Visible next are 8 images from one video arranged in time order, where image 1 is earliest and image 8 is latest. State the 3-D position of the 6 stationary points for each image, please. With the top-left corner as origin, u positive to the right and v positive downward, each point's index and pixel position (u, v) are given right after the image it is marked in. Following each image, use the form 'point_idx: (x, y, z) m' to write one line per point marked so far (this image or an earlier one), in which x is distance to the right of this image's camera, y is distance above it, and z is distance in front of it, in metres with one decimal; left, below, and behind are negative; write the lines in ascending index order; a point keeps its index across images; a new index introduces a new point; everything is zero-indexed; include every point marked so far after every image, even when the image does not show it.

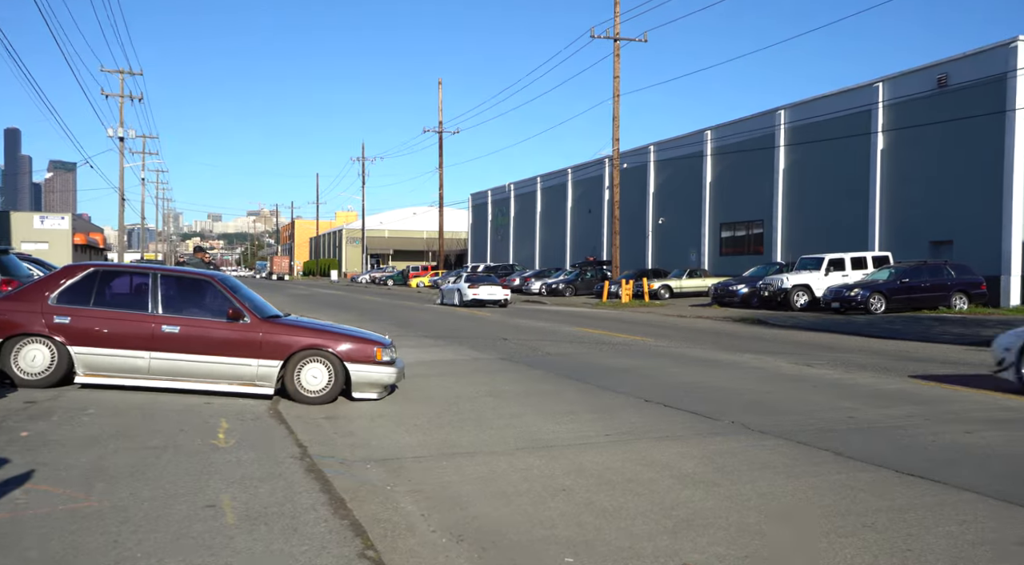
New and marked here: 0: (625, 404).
0: (+1.3, -1.4, +9.6) m
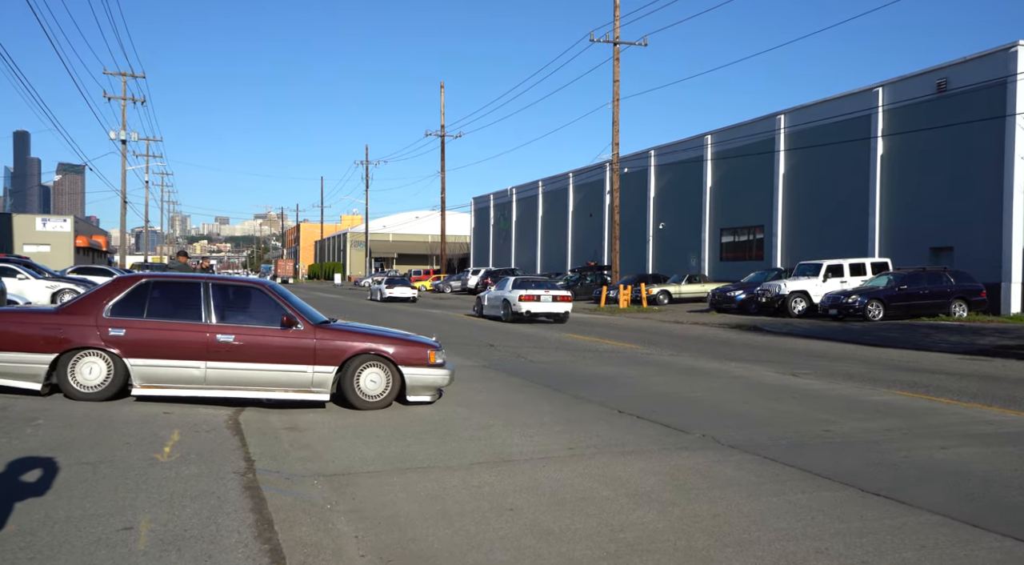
0: (+1.0, -1.5, +9.4) m
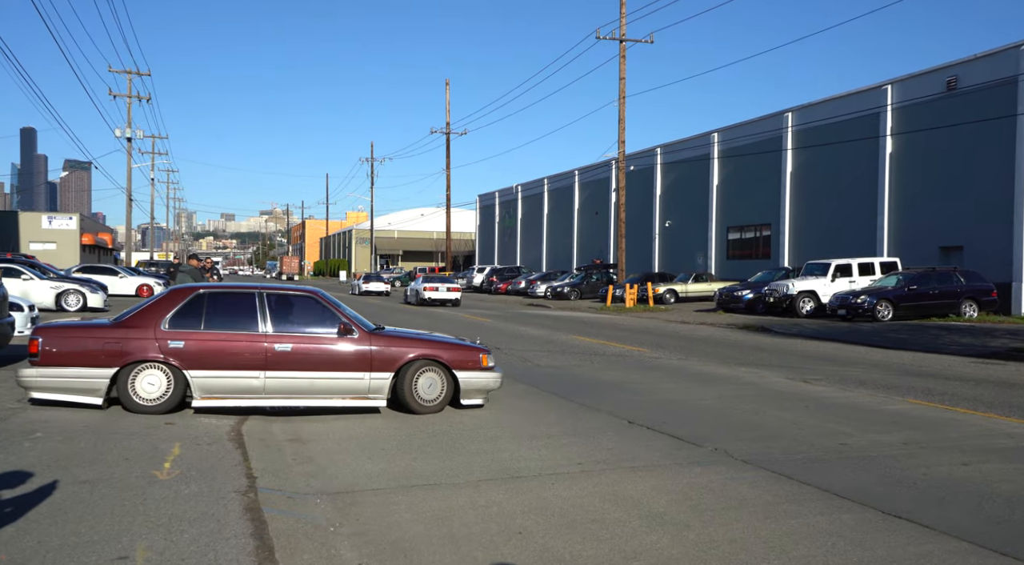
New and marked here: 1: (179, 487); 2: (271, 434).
0: (+1.0, -1.6, +9.2) m
1: (-2.5, -1.5, +6.2) m
2: (-2.6, -1.6, +8.8) m
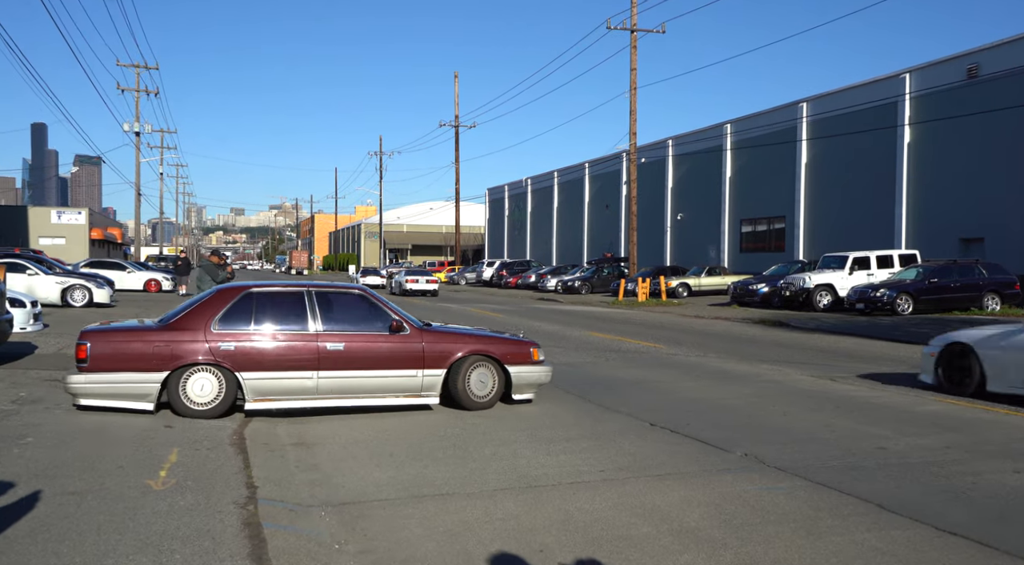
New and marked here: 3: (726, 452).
0: (+1.2, -1.5, +8.7) m
1: (-2.3, -1.5, +5.8) m
2: (-2.4, -1.6, +8.4) m
3: (+1.9, -1.5, +7.4) m
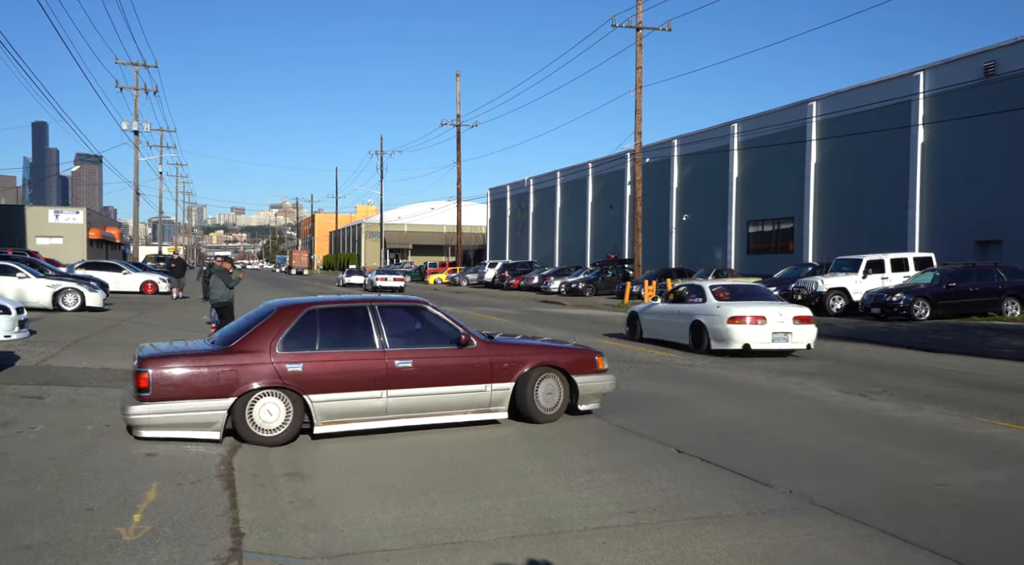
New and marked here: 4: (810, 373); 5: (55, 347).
0: (+1.4, -1.6, +7.9) m
1: (-2.2, -1.6, +5.0) m
2: (-2.2, -1.7, +7.7) m
3: (+2.1, -1.7, +6.7) m
4: (+4.8, -1.5, +13.3) m
5: (-8.7, -1.2, +15.8) m
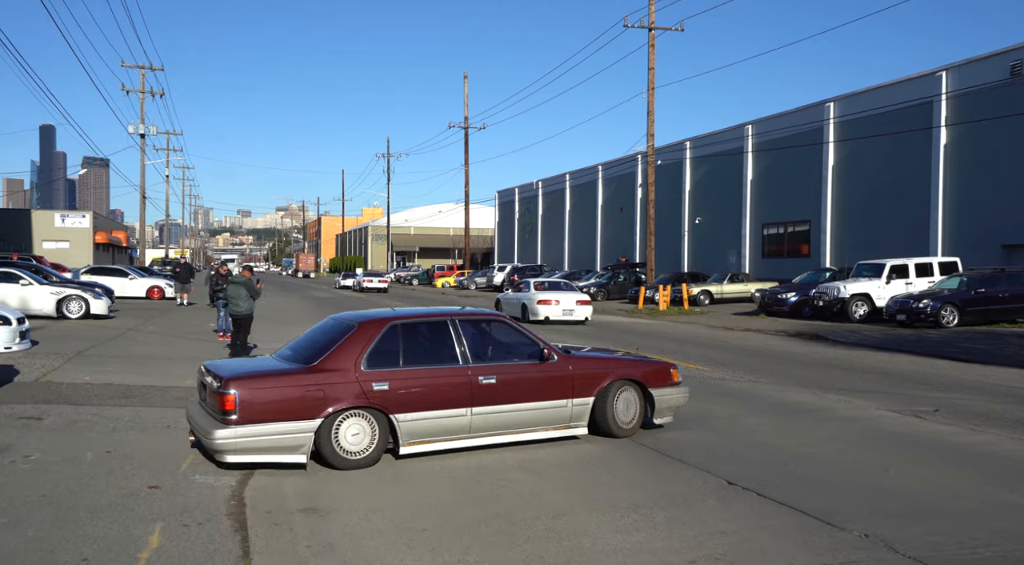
0: (+1.7, -1.8, +7.3) m
1: (-1.9, -1.8, +4.4) m
2: (-1.9, -1.8, +7.0) m
3: (+2.4, -1.8, +6.0) m
4: (+5.2, -1.6, +12.6) m
5: (-8.3, -1.4, +15.2) m
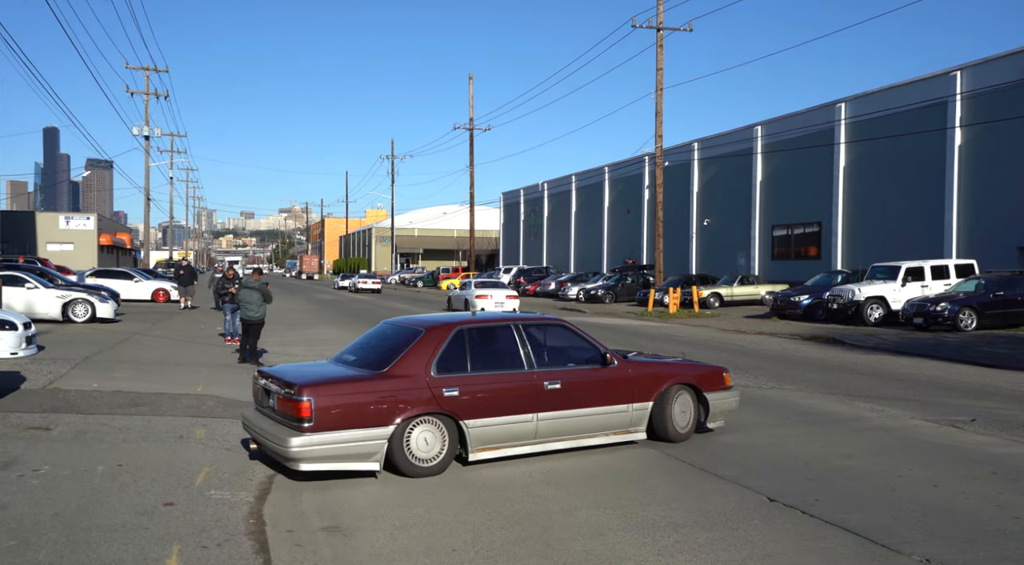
0: (+1.9, -1.8, +6.9) m
1: (-1.7, -1.8, +4.0) m
2: (-1.7, -1.9, +6.7) m
3: (+2.6, -1.8, +5.6) m
4: (+5.4, -1.7, +12.2) m
5: (-8.0, -1.5, +14.9) m
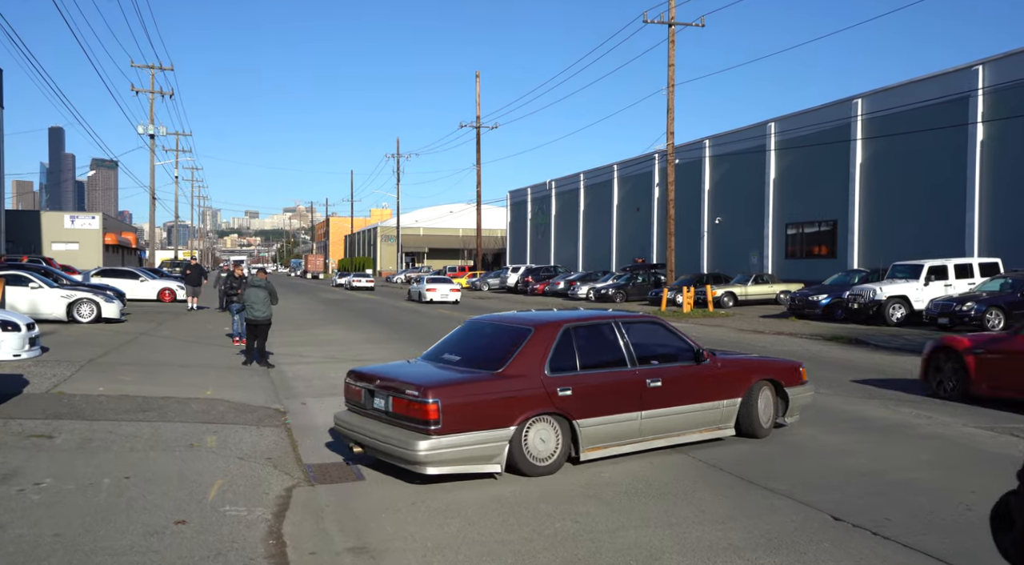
0: (+2.3, -1.8, +6.3) m
1: (-1.4, -1.8, +3.5) m
2: (-1.4, -1.9, +6.1) m
3: (+2.9, -1.8, +5.1) m
4: (+5.8, -1.7, +11.6) m
5: (-7.7, -1.5, +14.4) m
